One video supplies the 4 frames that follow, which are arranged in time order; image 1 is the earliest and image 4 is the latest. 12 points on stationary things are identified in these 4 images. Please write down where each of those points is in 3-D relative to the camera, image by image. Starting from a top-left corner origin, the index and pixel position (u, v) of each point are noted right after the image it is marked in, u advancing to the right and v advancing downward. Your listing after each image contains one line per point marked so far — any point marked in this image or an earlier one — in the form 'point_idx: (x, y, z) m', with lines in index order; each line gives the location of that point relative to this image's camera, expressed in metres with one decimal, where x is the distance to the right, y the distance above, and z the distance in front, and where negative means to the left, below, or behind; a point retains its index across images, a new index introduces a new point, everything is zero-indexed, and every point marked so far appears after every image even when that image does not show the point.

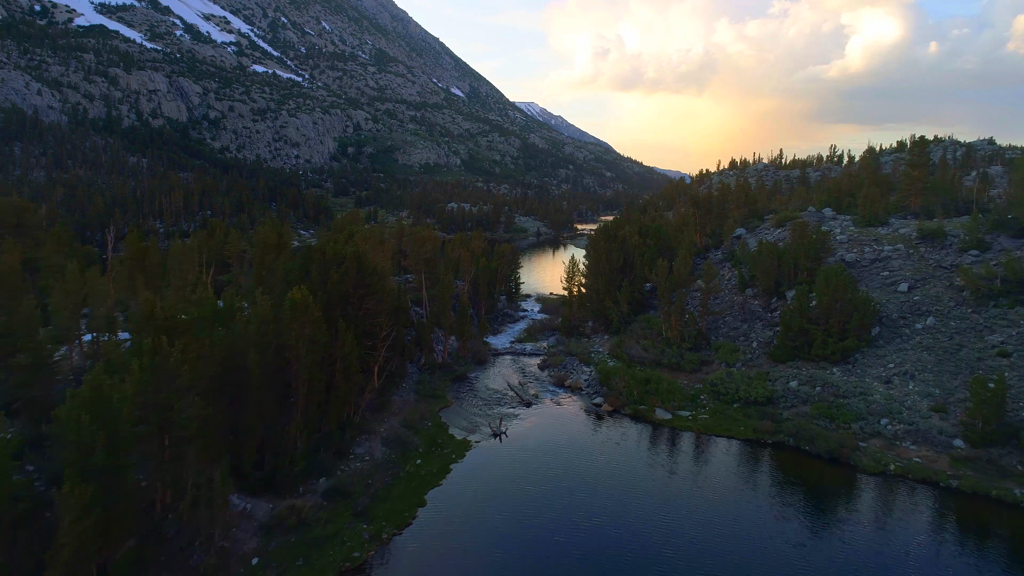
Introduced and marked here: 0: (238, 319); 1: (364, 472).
0: (-6.2, -0.7, +16.4) m
1: (-3.7, -4.5, +17.7) m
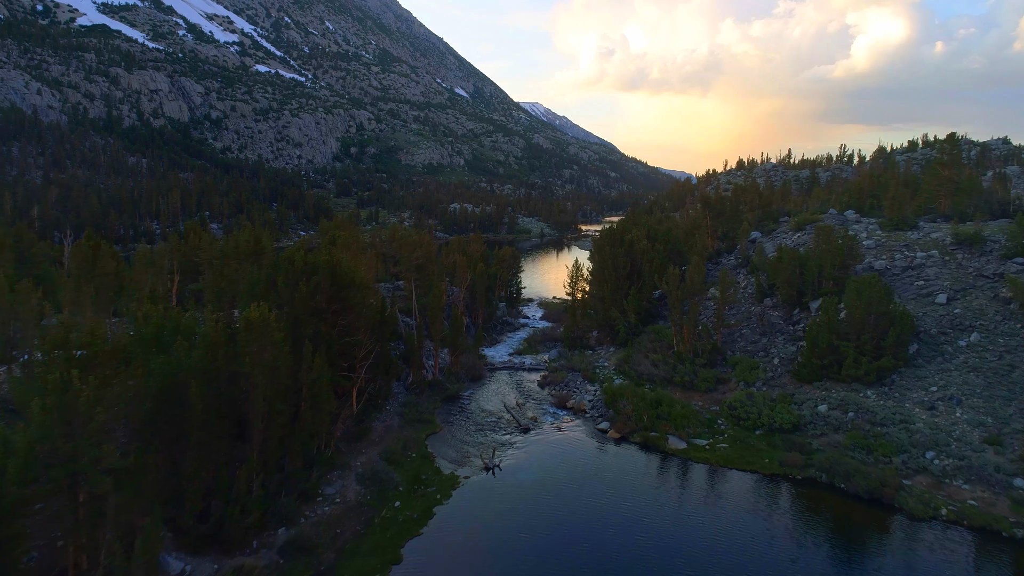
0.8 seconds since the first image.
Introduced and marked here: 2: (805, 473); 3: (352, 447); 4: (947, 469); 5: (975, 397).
0: (-6.4, -1.1, +13.9) m
1: (-3.8, -4.9, +15.3) m
2: (+7.6, -4.8, +18.7) m
3: (-4.2, -4.1, +18.7) m
4: (+10.5, -4.4, +17.4) m
5: (+12.4, -2.9, +19.3) m
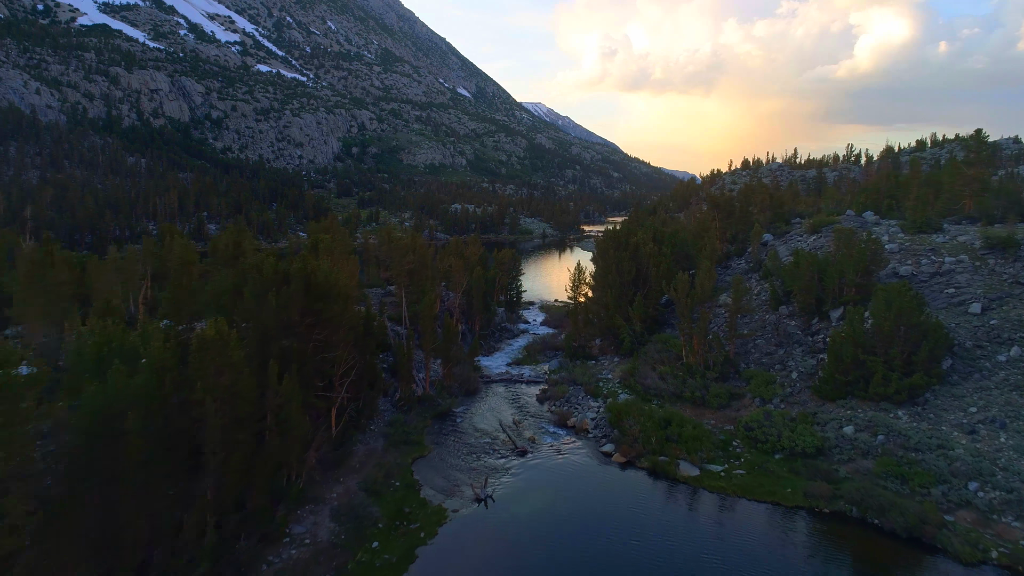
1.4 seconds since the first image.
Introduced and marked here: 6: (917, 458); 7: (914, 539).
0: (-6.6, -1.3, +12.1) m
1: (-4.0, -5.1, +13.4) m
2: (+7.4, -5.1, +16.8) m
3: (-4.3, -4.4, +16.9) m
4: (+10.4, -4.6, +15.5) m
5: (+12.2, -3.2, +17.4) m
6: (+9.7, -4.1, +17.3) m
7: (+8.5, -5.3, +15.2) m
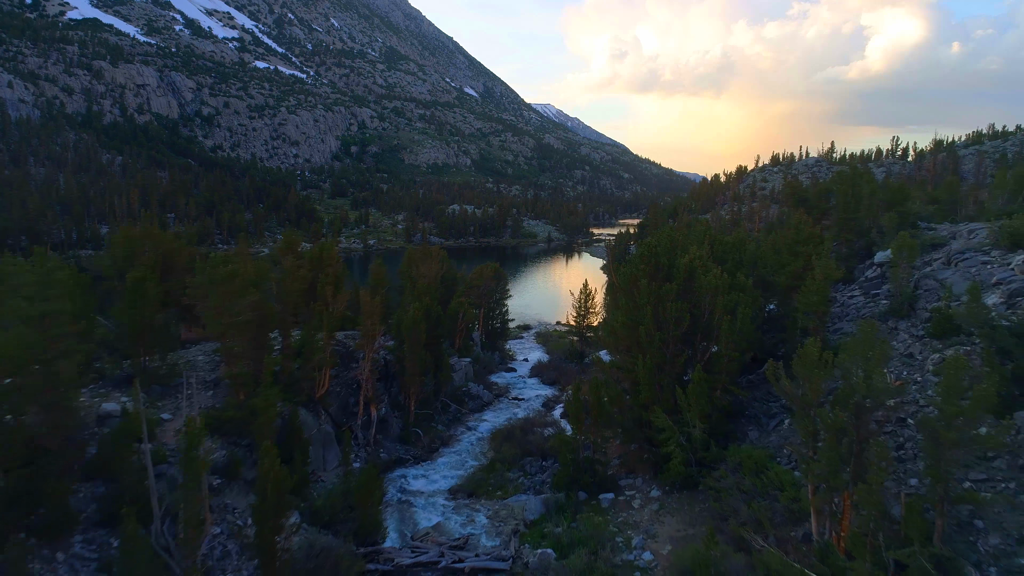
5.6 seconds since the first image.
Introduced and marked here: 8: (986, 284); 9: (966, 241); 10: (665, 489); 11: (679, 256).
0: (-8.0, -2.7, -2.2) m
1: (-5.4, -6.5, -0.9) m
2: (+6.0, -6.5, +2.3) m
3: (-5.7, -5.8, +2.5) m
4: (+8.9, -6.1, +1.0) m
5: (+10.8, -4.6, +2.8) m
6: (+8.3, -5.5, +2.8) m
7: (+7.0, -6.7, +0.7) m
8: (+10.5, +0.2, +16.2) m
9: (+12.3, +1.3, +19.4) m
10: (+3.3, -4.2, +15.4) m
11: (+4.3, +0.9, +18.7) m
